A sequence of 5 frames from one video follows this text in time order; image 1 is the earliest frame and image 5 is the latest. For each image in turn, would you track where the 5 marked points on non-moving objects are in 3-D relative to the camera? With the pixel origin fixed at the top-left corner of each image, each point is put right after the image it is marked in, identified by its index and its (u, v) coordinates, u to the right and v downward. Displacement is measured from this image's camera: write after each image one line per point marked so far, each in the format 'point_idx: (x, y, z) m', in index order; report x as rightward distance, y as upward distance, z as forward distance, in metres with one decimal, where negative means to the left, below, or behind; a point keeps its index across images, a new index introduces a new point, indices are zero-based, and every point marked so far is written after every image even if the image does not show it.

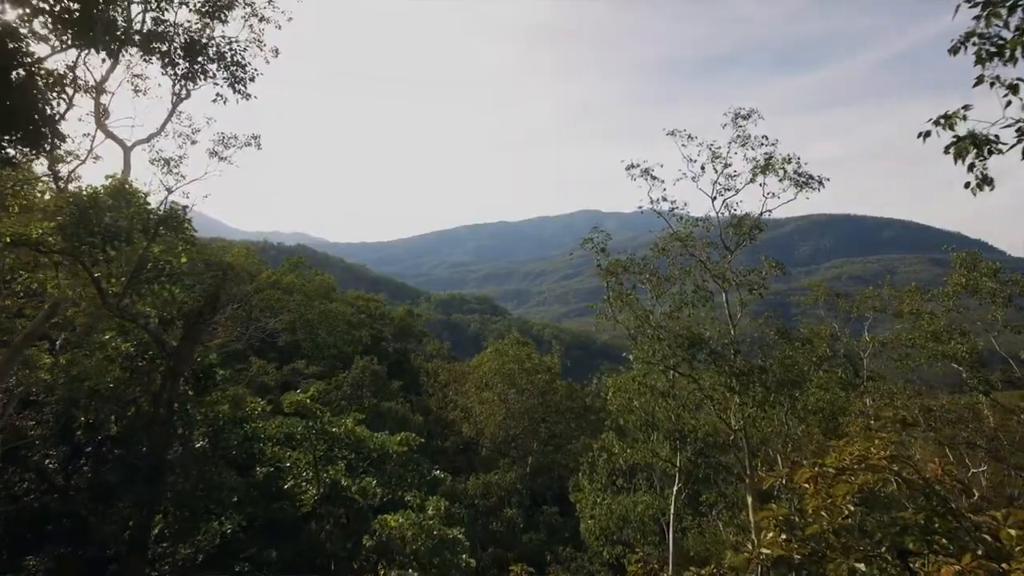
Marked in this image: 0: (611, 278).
0: (+2.2, +0.2, +13.5) m
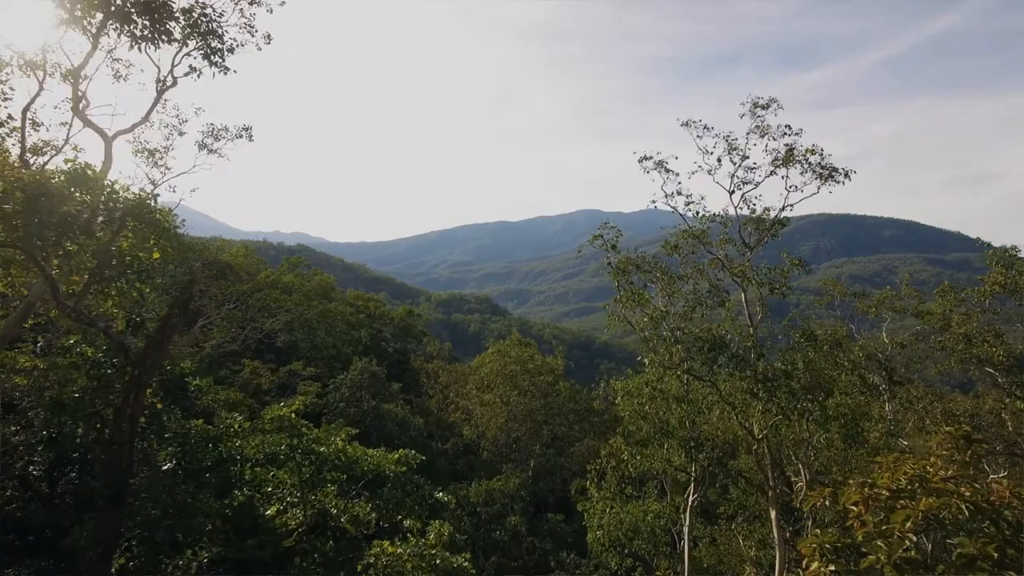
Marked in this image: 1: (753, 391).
0: (+2.3, +0.3, +12.8) m
1: (+4.1, -1.8, +10.4) m
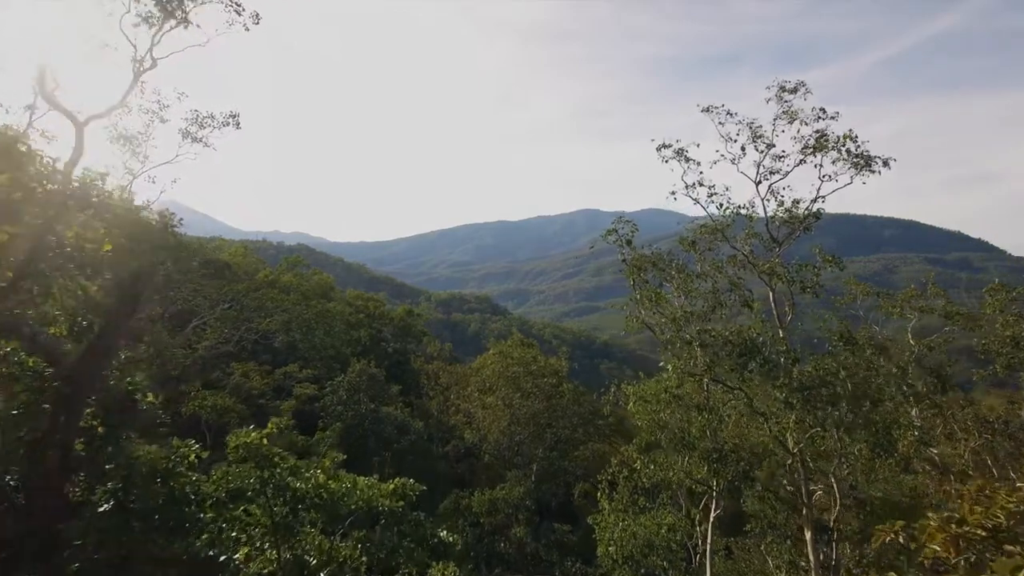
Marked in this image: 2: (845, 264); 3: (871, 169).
0: (+2.5, +0.3, +11.9) m
1: (+4.2, -1.8, +9.5) m
2: (+5.3, +0.4, +9.8) m
3: (+5.9, +2.0, +10.1) m
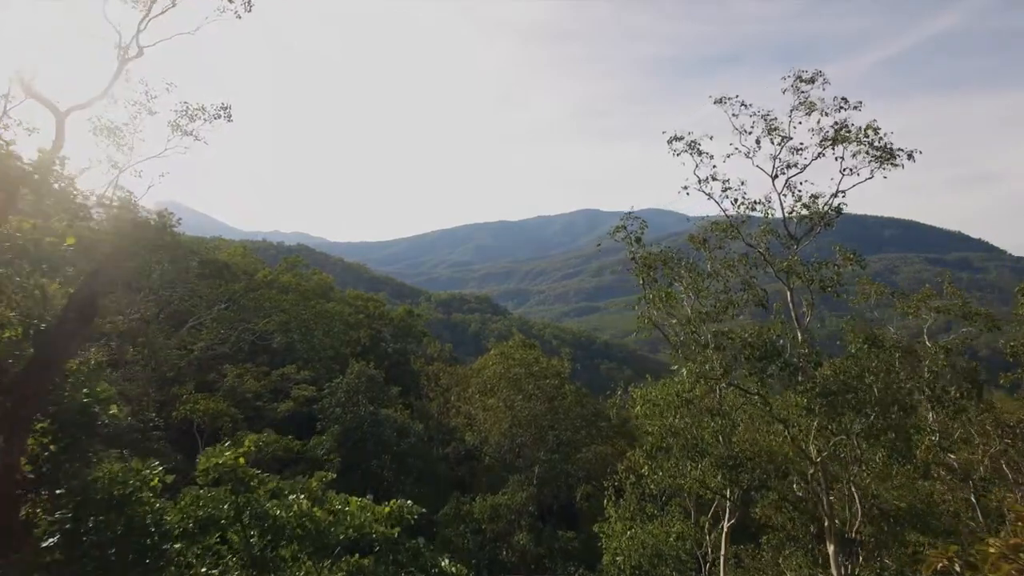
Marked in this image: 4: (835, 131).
0: (+2.5, +0.3, +11.4) m
1: (+4.3, -1.7, +9.0) m
2: (+5.4, +0.4, +9.3) m
3: (+6.0, +2.0, +9.6) m
4: (+5.2, +2.5, +9.9) m
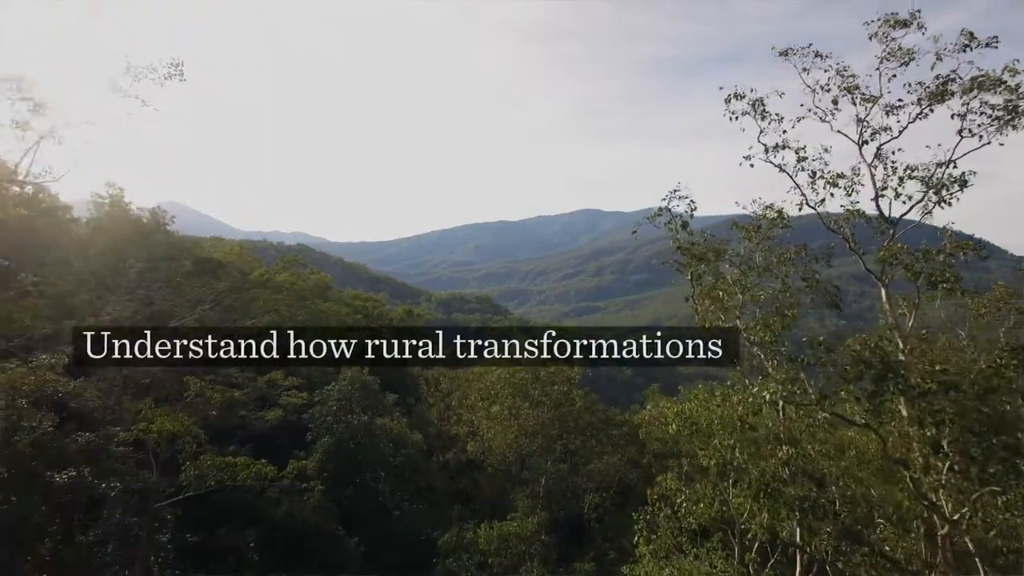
0: (+2.8, +0.3, +9.3) m
1: (+4.5, -1.7, +6.9) m
2: (+5.6, +0.4, +7.3) m
3: (+6.2, +2.0, +7.5) m
4: (+5.4, +2.6, +7.8) m
